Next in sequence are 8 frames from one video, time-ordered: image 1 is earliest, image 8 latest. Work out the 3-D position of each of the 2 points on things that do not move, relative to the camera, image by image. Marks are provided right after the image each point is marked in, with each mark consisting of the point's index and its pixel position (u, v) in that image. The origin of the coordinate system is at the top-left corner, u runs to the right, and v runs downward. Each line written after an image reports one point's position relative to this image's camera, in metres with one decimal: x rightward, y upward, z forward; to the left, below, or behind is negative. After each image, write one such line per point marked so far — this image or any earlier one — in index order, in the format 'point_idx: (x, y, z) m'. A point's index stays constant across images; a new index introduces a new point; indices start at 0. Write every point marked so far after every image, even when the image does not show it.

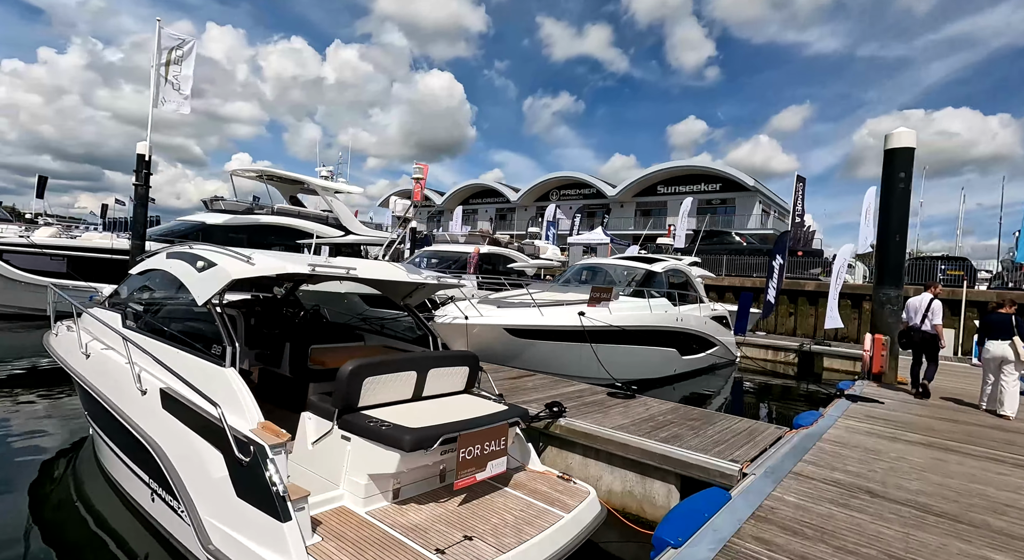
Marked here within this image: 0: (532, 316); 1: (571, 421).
0: (+0.3, -0.5, +7.2) m
1: (+0.4, -1.1, +4.1) m
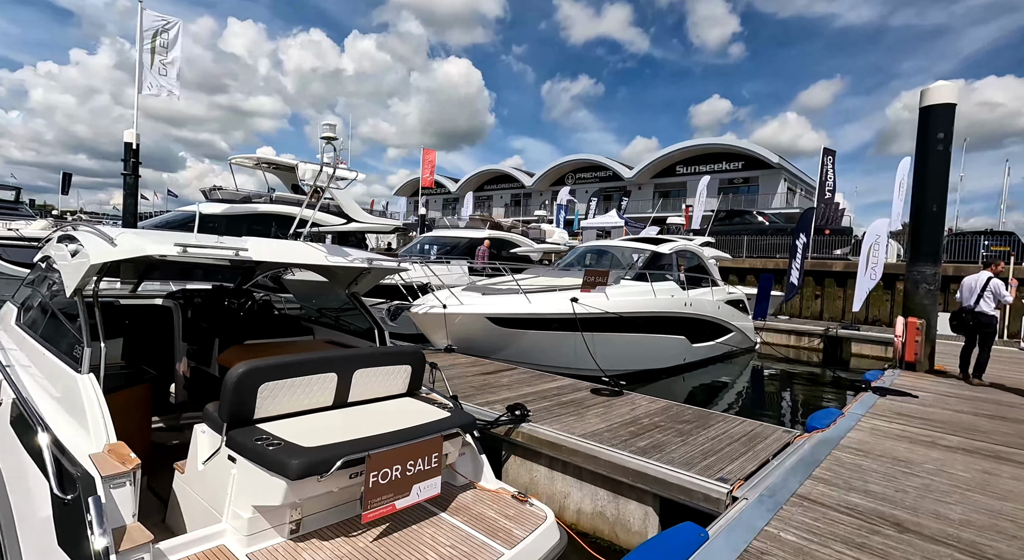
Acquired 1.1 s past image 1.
0: (+0.1, -0.3, +6.6) m
1: (+0.1, -0.9, +3.5) m
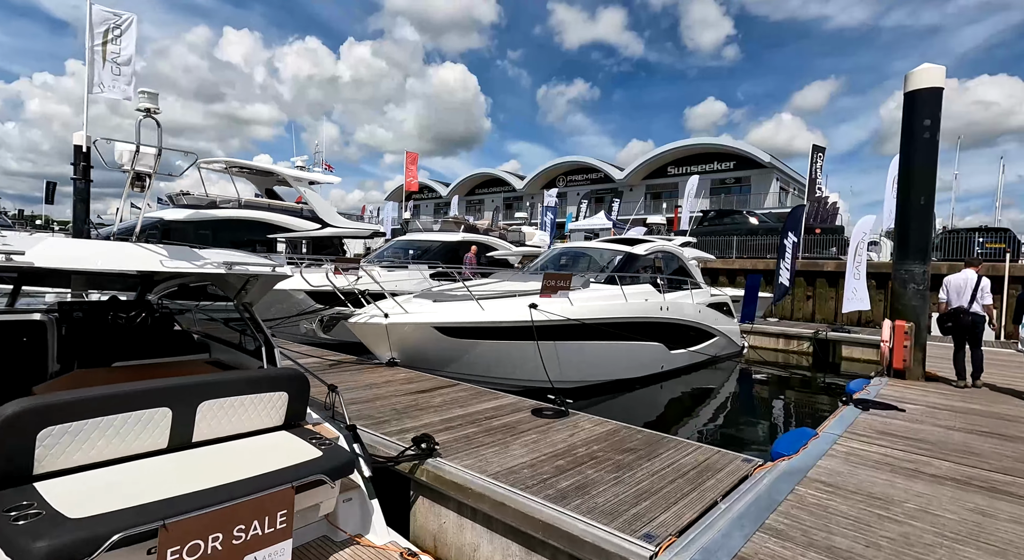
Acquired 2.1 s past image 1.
0: (-0.5, -0.4, +6.0) m
1: (-0.4, -1.0, +2.9) m
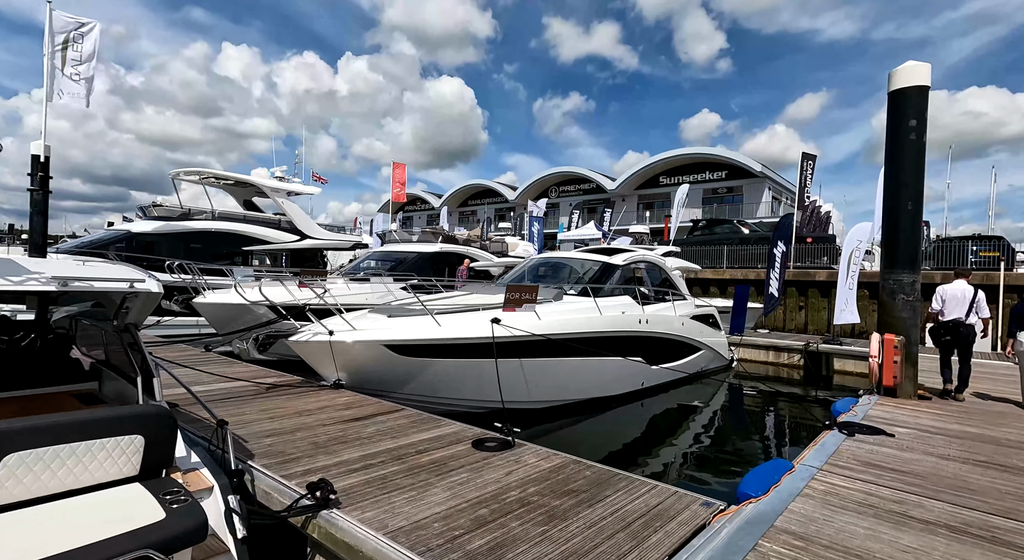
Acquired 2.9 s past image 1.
0: (-0.9, -0.5, +5.5) m
1: (-0.8, -1.0, +2.5) m
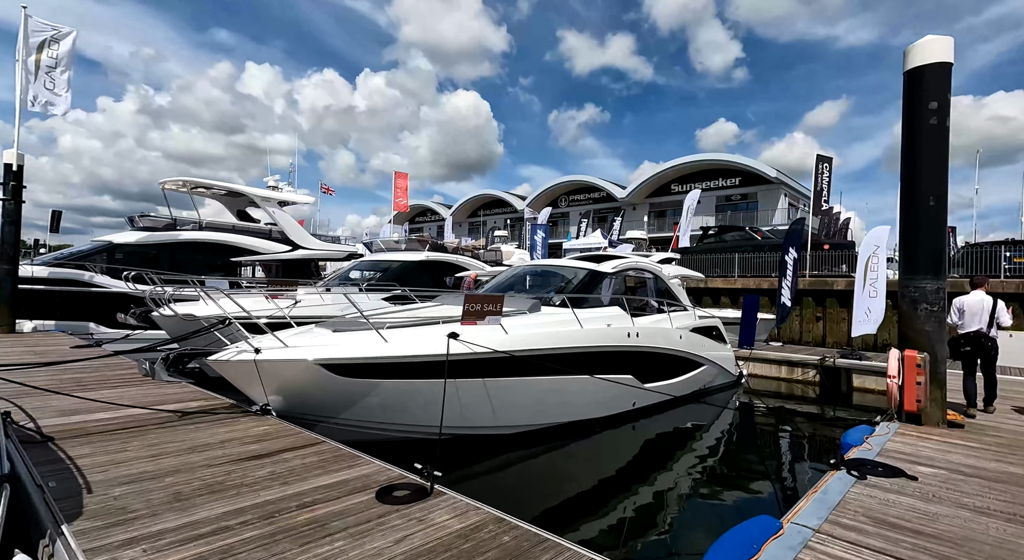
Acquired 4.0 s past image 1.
0: (-1.3, -0.6, +4.9) m
1: (-1.2, -1.1, +1.8) m
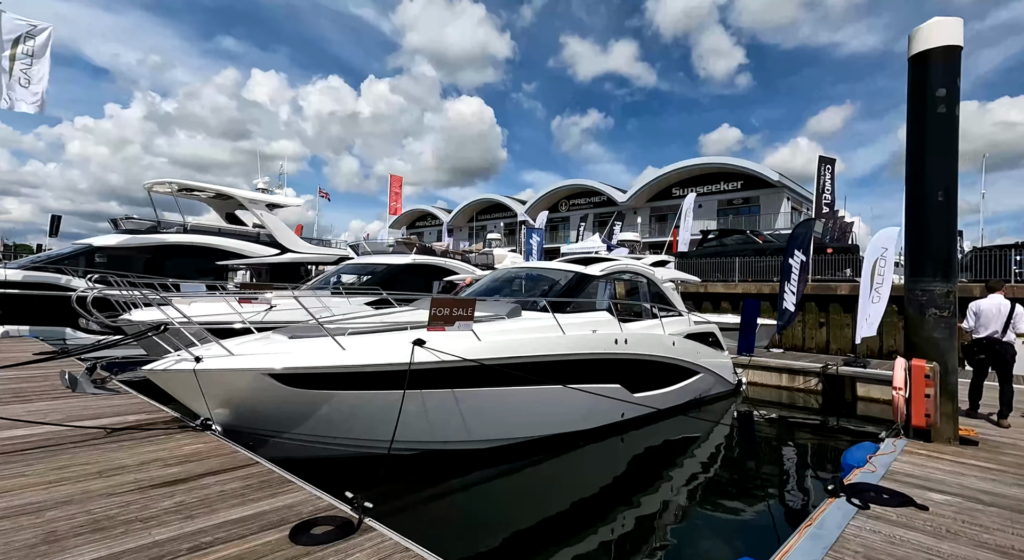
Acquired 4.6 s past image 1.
0: (-1.5, -0.6, +4.4) m
1: (-1.5, -1.1, +1.3) m
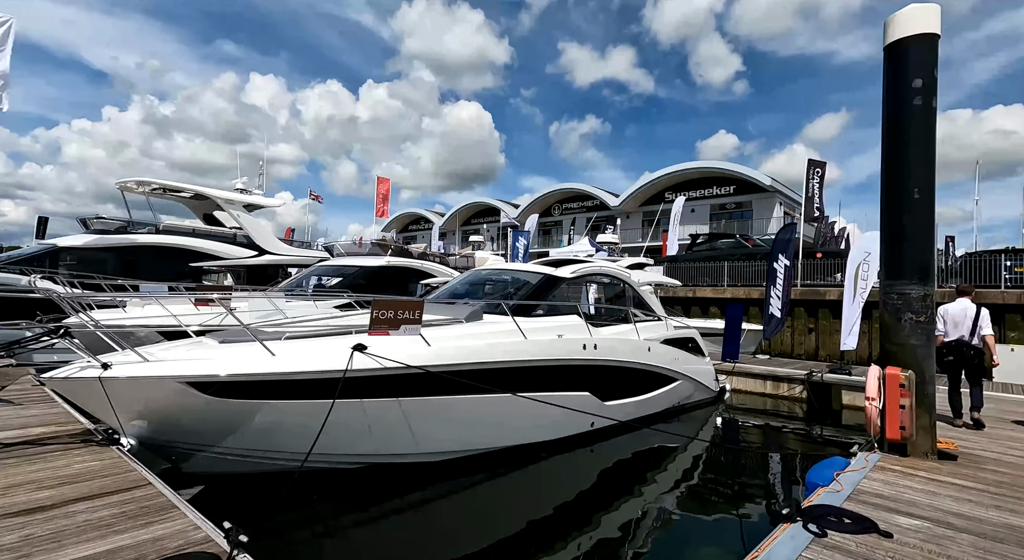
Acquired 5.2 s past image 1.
0: (-1.9, -0.6, +4.1) m
1: (-1.9, -1.0, +1.0) m
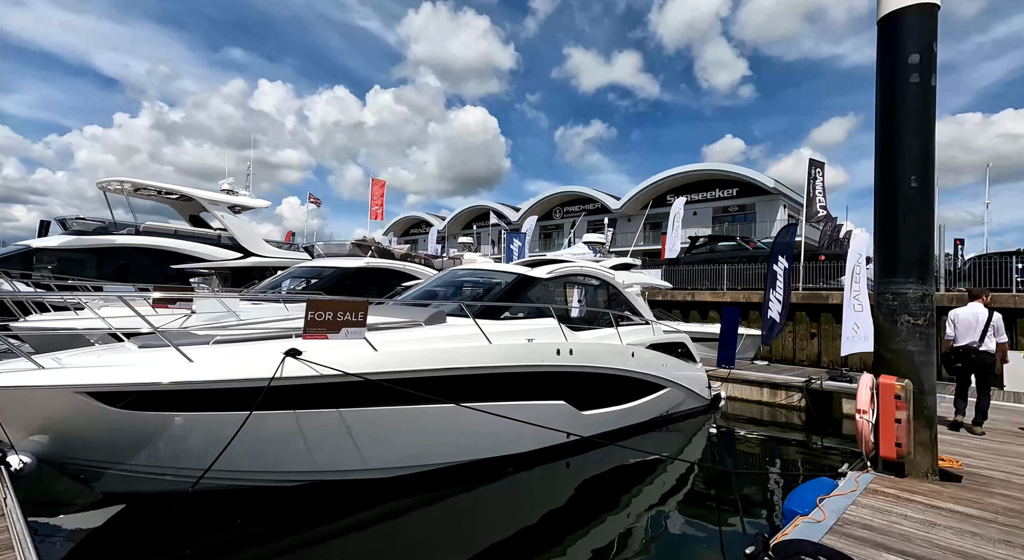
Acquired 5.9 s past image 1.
0: (-2.3, -0.6, +3.7) m
1: (-2.3, -1.0, +0.6) m
